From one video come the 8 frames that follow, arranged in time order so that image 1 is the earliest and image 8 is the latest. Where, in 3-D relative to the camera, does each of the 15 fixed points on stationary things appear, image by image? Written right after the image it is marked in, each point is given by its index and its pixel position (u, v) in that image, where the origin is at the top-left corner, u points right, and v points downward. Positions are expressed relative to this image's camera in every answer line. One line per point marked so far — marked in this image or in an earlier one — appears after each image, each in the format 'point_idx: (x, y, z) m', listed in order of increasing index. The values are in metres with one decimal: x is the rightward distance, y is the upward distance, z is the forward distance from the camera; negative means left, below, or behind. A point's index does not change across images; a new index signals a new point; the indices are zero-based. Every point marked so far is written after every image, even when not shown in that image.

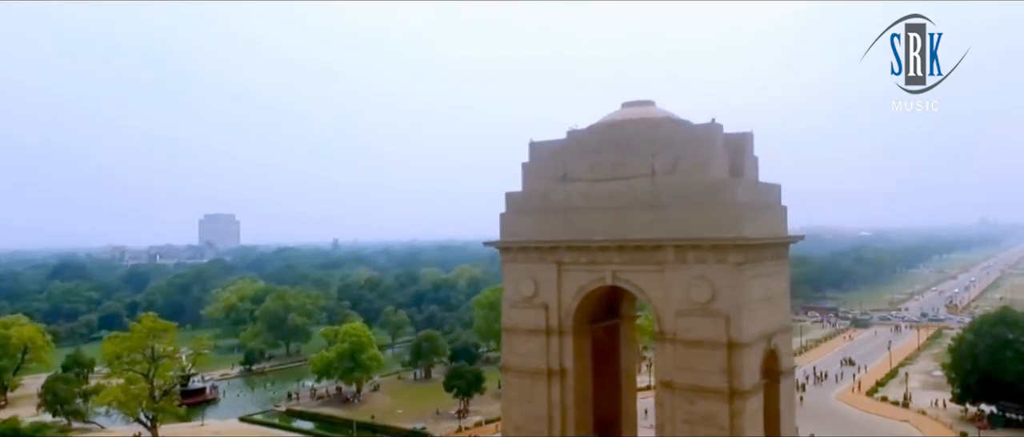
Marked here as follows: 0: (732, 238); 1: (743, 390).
0: (+4.5, -0.4, +15.5) m
1: (+4.7, -3.5, +15.5) m
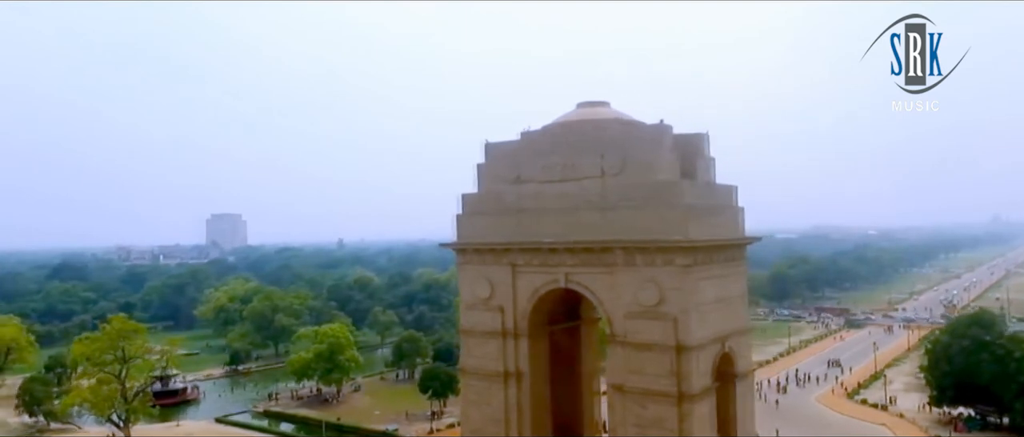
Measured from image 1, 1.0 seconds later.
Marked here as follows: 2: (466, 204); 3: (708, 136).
0: (+3.4, -0.4, +15.3) m
1: (+3.6, -3.6, +15.4) m
2: (-1.1, +0.4, +18.9) m
3: (+4.8, +2.0, +18.2) m
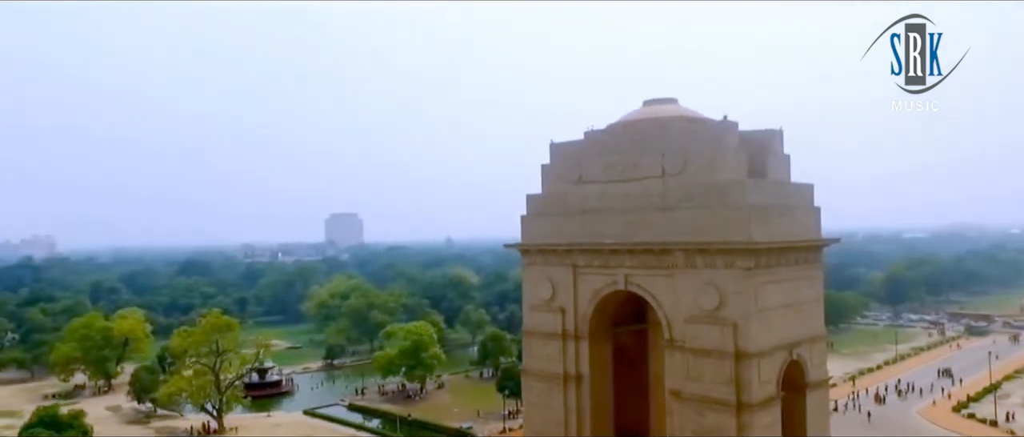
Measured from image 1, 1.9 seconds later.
0: (+4.4, -0.5, +14.6) m
1: (+4.7, -3.6, +14.7) m
2: (+0.5, +0.4, +18.9) m
3: (+6.2, +2.0, +17.3) m
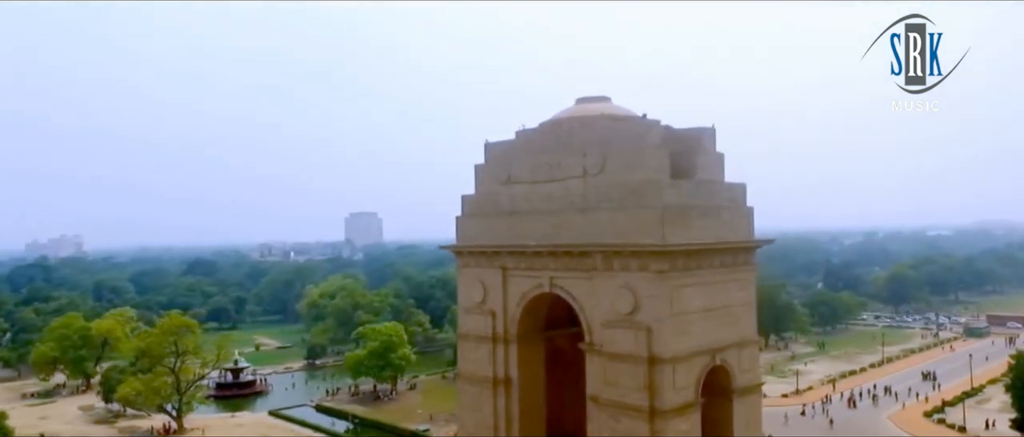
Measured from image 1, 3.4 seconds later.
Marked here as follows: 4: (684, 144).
0: (+2.6, -0.5, +14.2) m
1: (+2.9, -3.6, +14.3) m
2: (-1.2, +0.3, +18.6) m
3: (+4.5, +2.0, +16.8) m
4: (+3.8, +1.7, +16.5) m
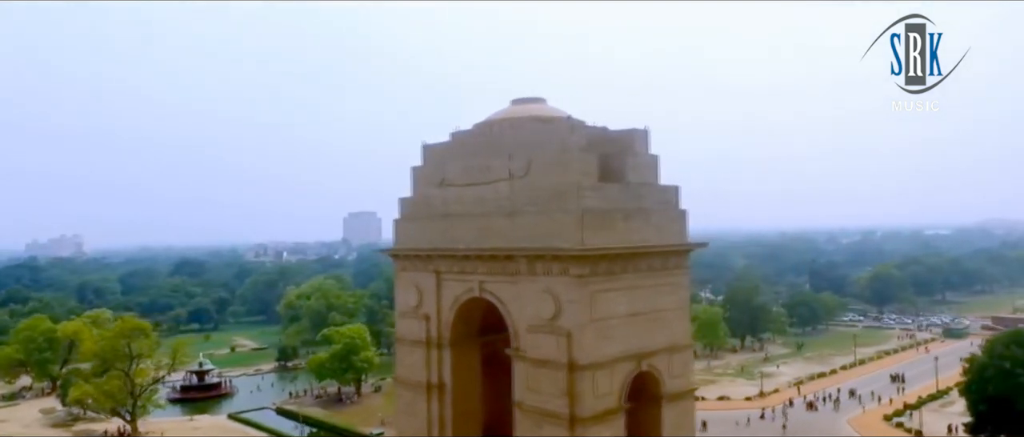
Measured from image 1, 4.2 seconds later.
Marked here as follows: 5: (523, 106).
0: (+1.1, -0.6, +14.0) m
1: (+1.4, -3.7, +14.0) m
2: (-2.7, +0.3, +18.4) m
3: (+2.9, +1.9, +16.6) m
4: (+2.2, +1.6, +16.3) m
5: (+0.2, +2.6, +17.1) m
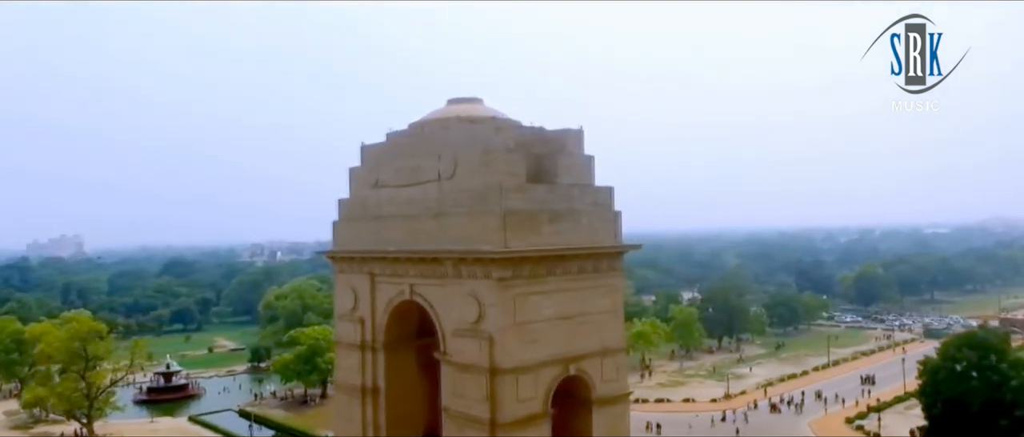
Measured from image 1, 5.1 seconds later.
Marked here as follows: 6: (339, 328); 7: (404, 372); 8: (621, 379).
0: (-0.4, -0.6, +13.8) m
1: (-0.1, -3.7, +13.8) m
2: (-4.1, +0.2, +18.2) m
3: (+1.5, +1.9, +16.3) m
4: (+0.8, +1.6, +16.1) m
5: (-1.2, +2.5, +16.9) m
6: (-4.1, -2.6, +17.9) m
7: (-2.5, -3.5, +17.2) m
8: (+2.3, -3.4, +15.9) m
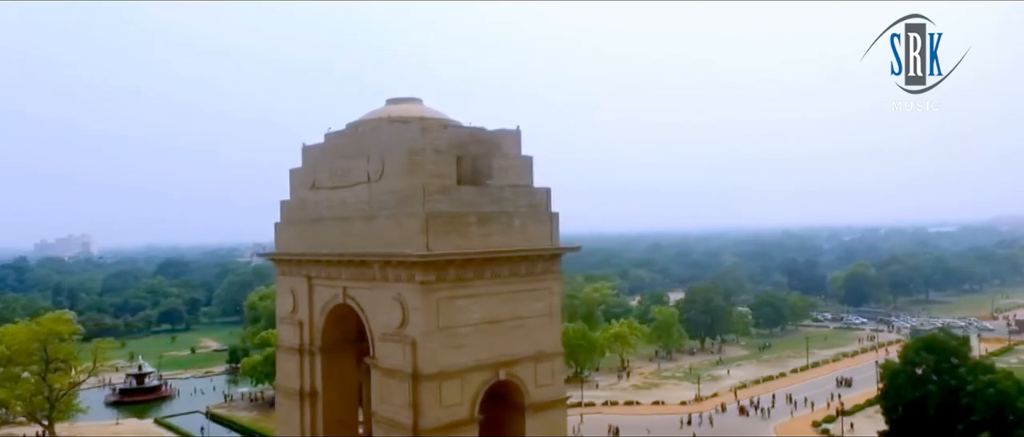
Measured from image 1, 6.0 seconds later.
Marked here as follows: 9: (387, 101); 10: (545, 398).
0: (-1.8, -0.6, +13.5) m
1: (-1.5, -3.8, +13.5) m
2: (-5.4, +0.2, +18.0) m
3: (+0.1, +1.8, +16.0) m
4: (-0.6, +1.5, +15.8) m
5: (-2.6, +2.5, +16.6) m
6: (-5.4, -2.6, +17.7) m
7: (-3.8, -3.5, +17.0) m
8: (+0.9, -3.4, +15.6) m
9: (-2.8, +2.6, +16.9) m
10: (+0.7, -3.7, +15.3) m
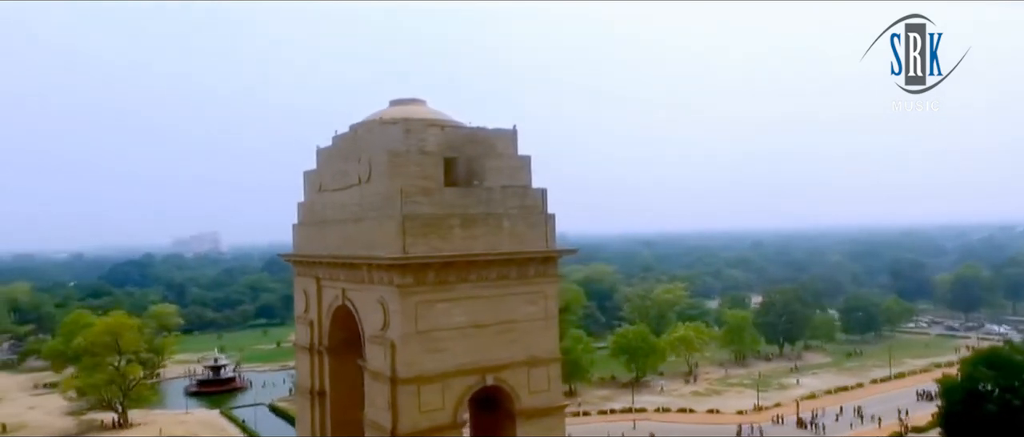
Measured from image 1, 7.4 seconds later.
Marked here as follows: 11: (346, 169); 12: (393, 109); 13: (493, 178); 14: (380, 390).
0: (-2.2, -0.7, +13.4) m
1: (-1.9, -3.8, +13.4) m
2: (-5.2, +0.1, +18.4) m
3: (+0.1, +1.8, +15.6) m
4: (-0.7, +1.5, +15.5) m
5: (-2.5, +2.4, +16.6) m
6: (-5.1, -2.7, +18.1) m
7: (-3.7, -3.6, +17.2) m
8: (+0.8, -3.4, +15.1) m
9: (-2.7, +2.6, +16.9) m
10: (+0.5, -3.7, +14.8) m
11: (-3.5, +1.0, +15.9) m
12: (-2.5, +2.3, +16.1) m
13: (-0.4, +0.8, +15.1) m
14: (-2.4, -3.2, +13.9) m
